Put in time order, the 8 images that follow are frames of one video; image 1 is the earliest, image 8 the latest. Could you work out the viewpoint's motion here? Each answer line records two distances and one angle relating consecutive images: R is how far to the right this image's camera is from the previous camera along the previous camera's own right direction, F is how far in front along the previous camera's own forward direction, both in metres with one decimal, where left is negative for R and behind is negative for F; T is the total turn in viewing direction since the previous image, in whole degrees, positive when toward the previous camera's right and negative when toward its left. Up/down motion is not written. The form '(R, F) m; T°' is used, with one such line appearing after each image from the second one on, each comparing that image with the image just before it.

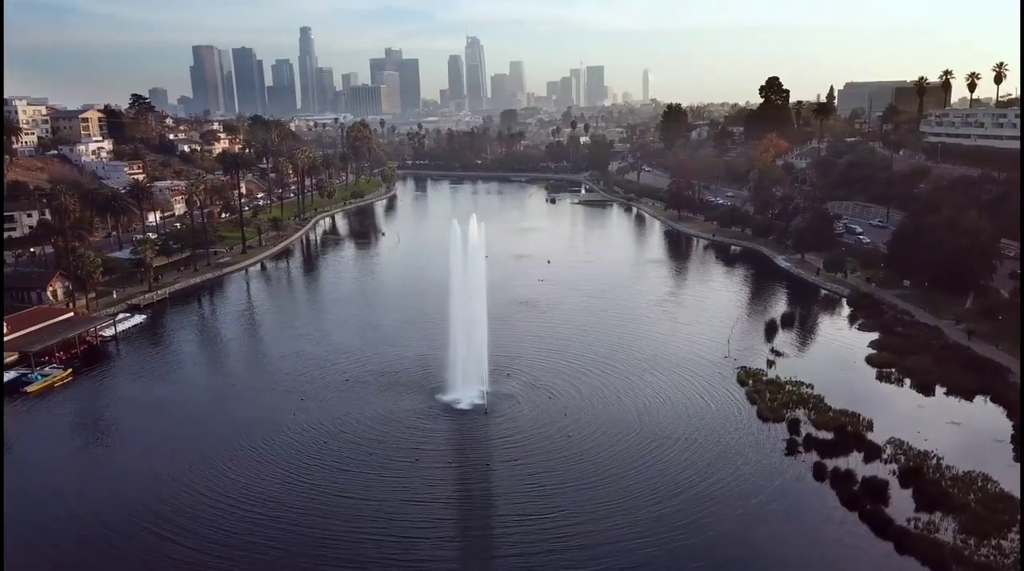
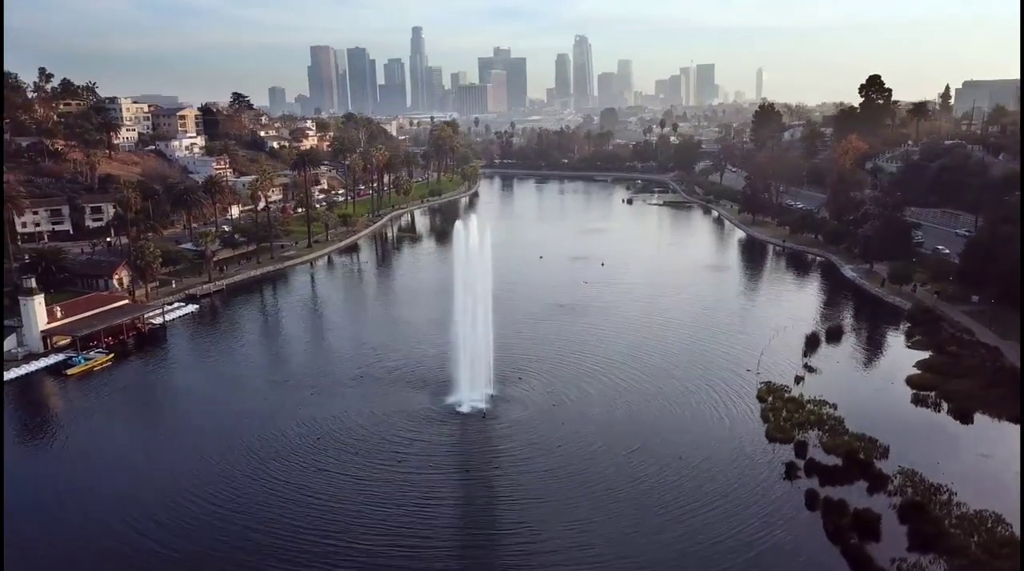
(+3.9, +0.8) m; -7°
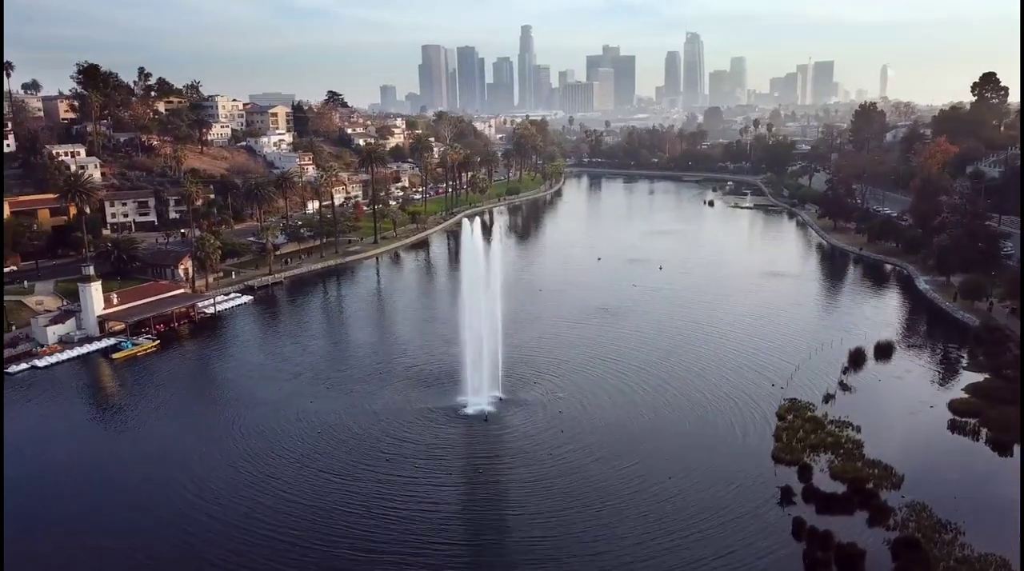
(+3.7, +0.8) m; -7°
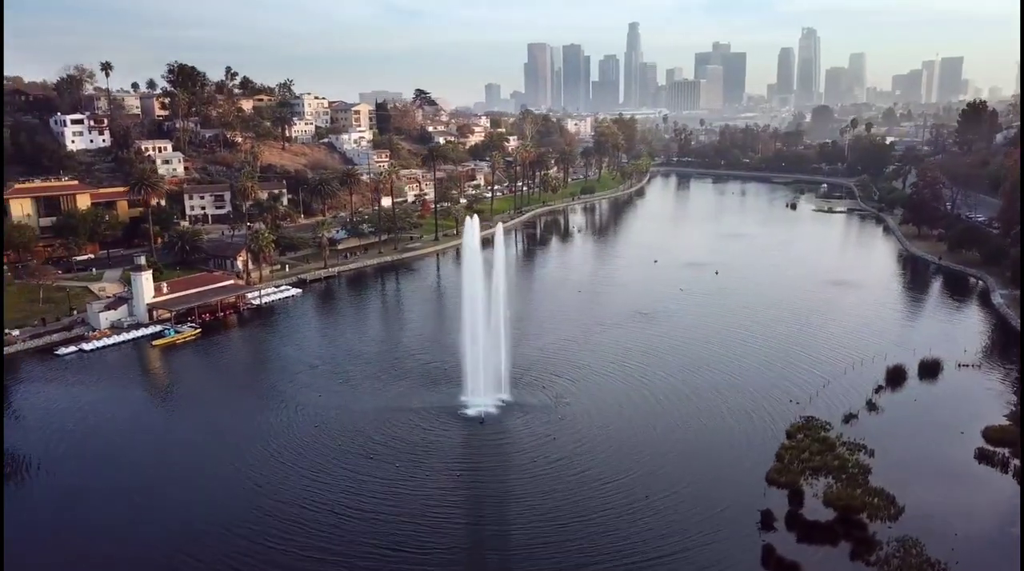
(+3.8, +0.8) m; -7°
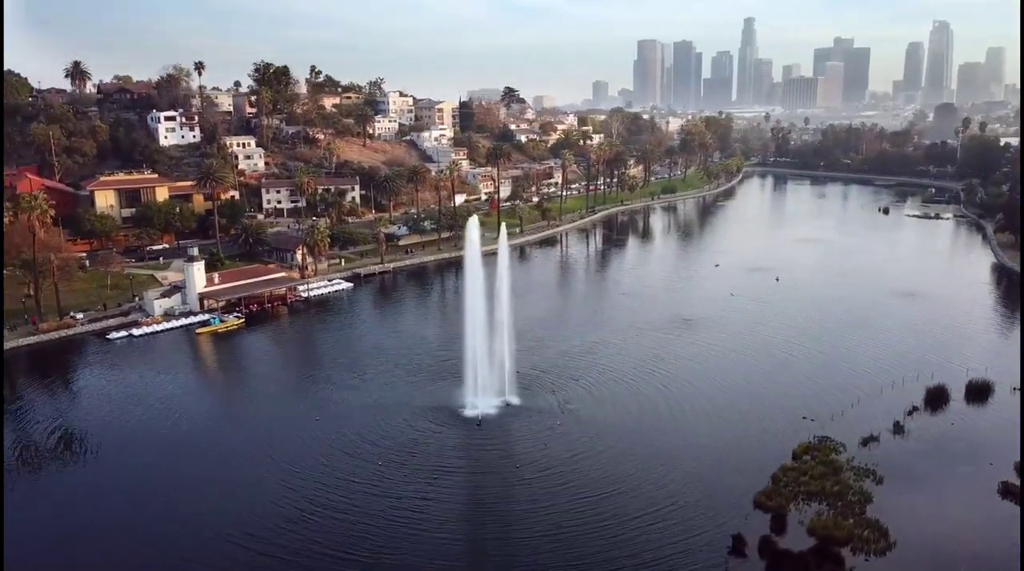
(+3.9, +0.8) m; -7°
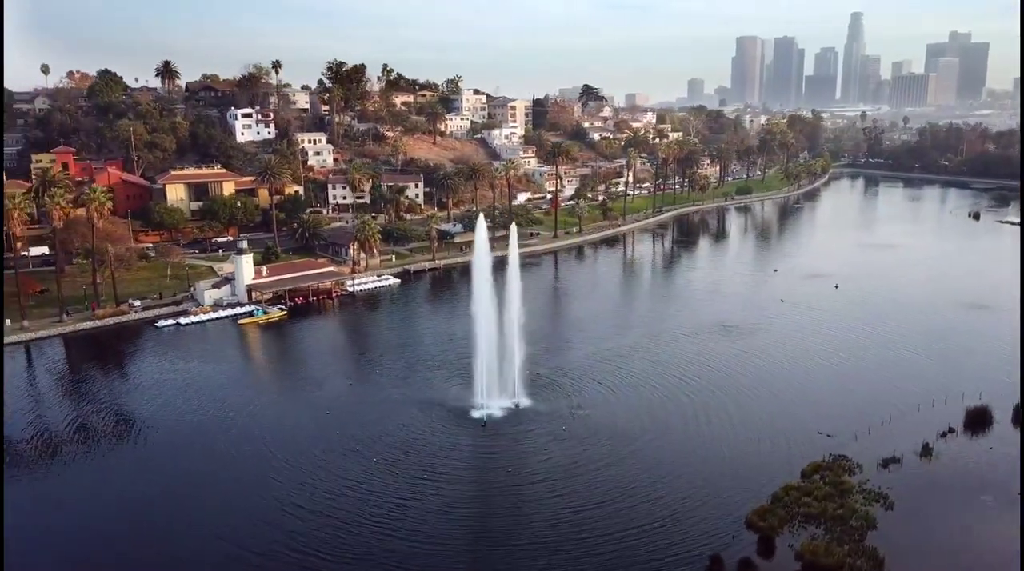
(+3.0, +0.6) m; -6°
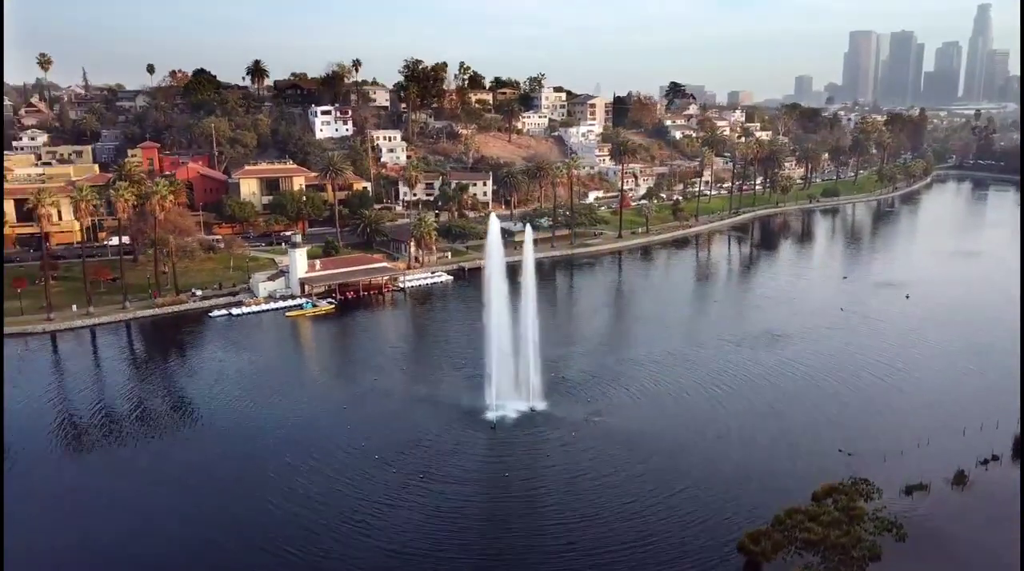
(+3.0, +0.7) m; -7°
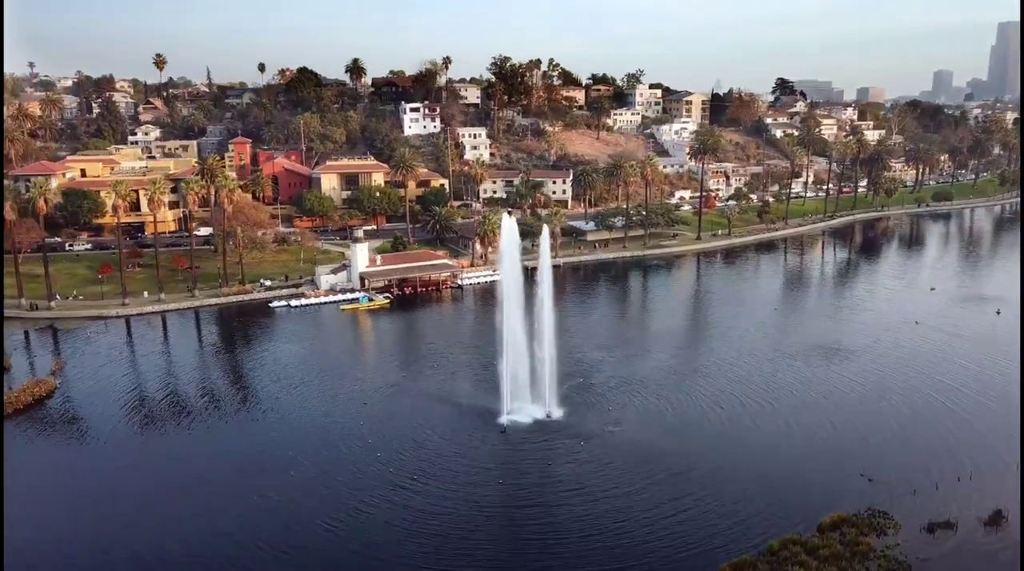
(+3.5, +0.9) m; -8°
